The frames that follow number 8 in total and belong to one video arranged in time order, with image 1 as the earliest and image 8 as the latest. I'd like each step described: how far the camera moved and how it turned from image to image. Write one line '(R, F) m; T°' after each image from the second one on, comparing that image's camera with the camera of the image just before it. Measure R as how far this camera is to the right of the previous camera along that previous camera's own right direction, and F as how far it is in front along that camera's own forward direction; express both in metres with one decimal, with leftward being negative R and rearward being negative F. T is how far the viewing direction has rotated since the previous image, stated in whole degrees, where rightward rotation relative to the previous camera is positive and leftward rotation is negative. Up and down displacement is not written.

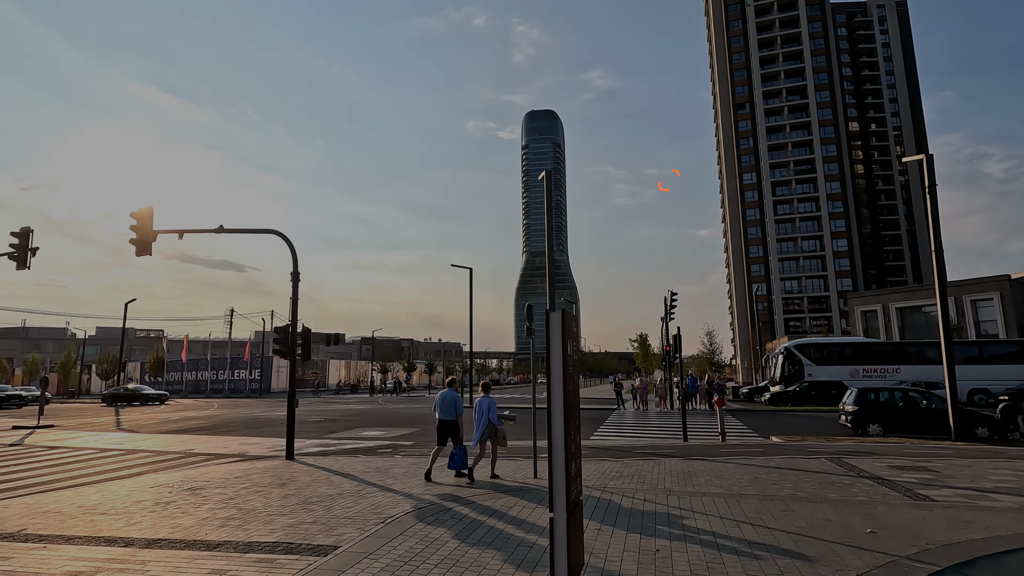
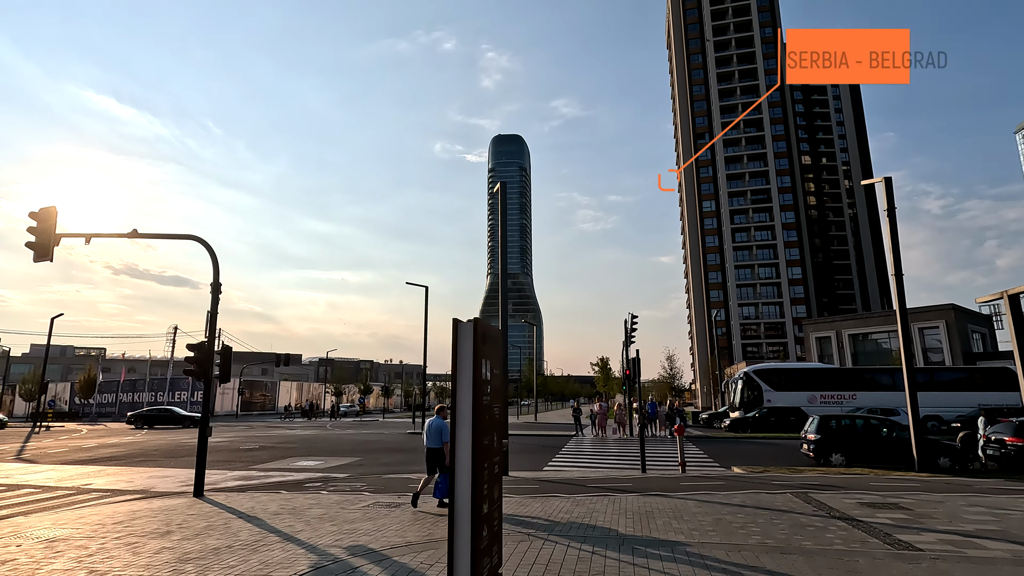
(+0.4, +1.0) m; +4°
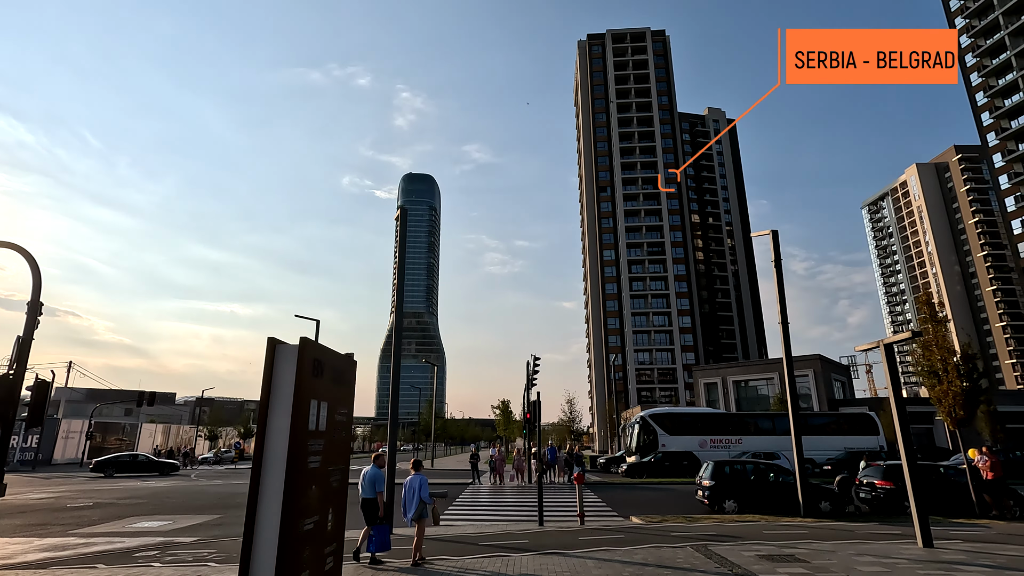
(+0.2, +0.8) m; +10°
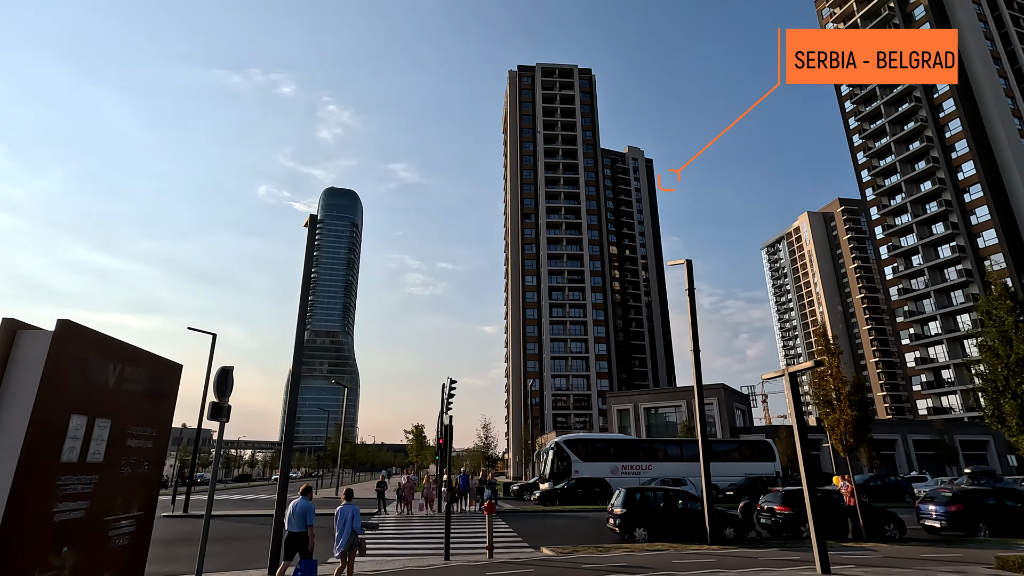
(+0.1, +0.5) m; +8°
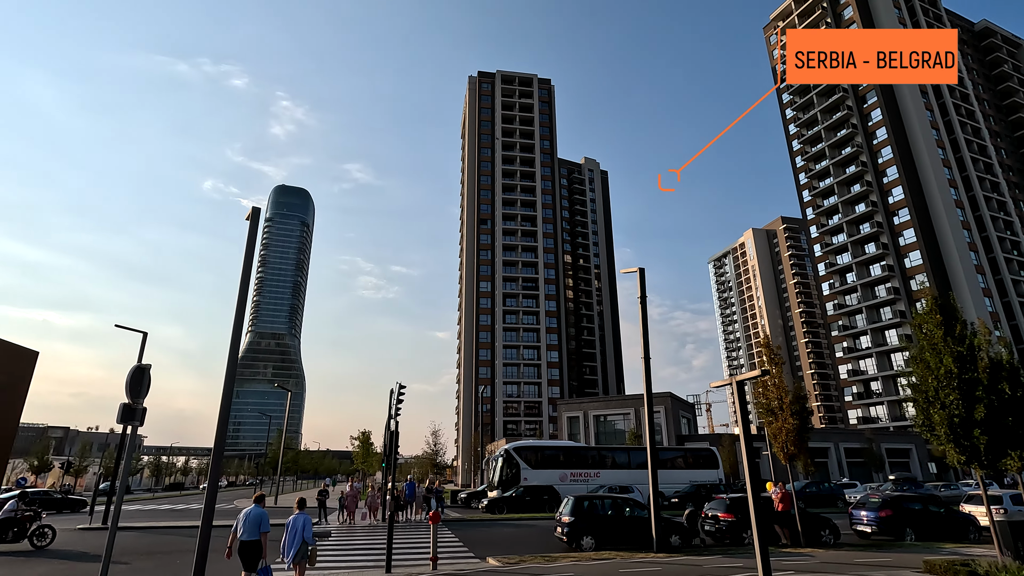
(0.0, +0.3) m; +5°
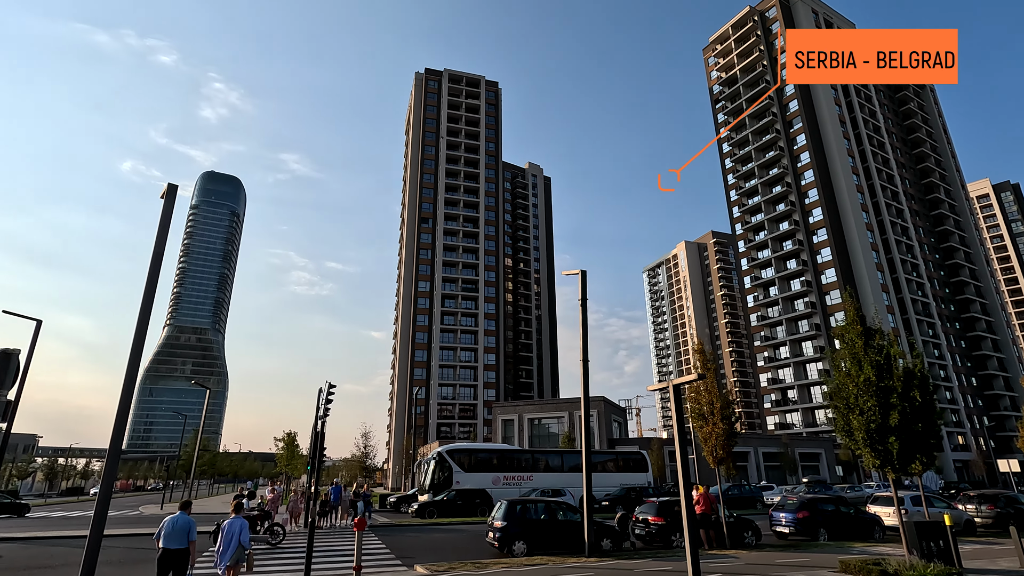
(0.0, +0.4) m; +6°
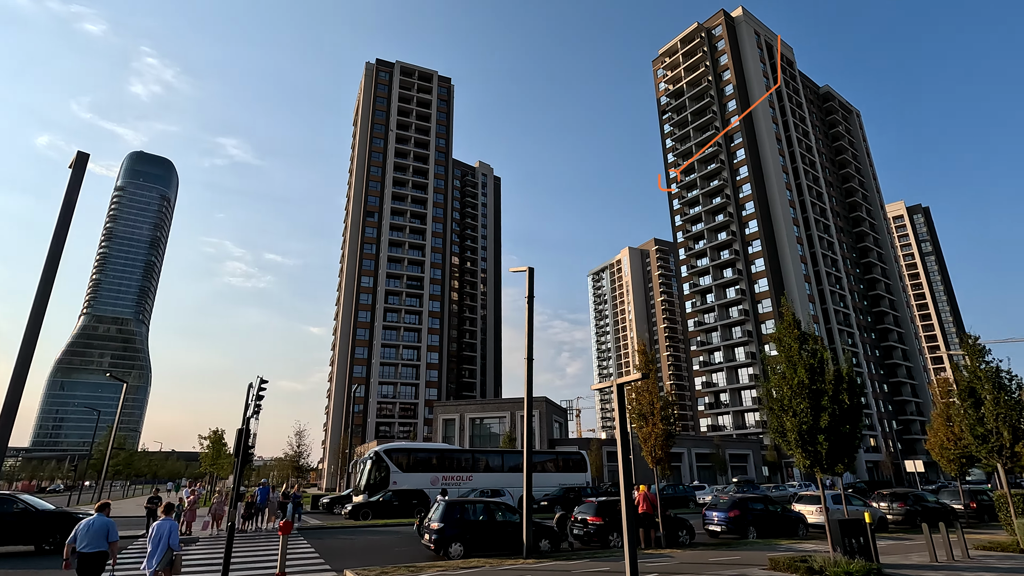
(0.0, +0.3) m; +6°
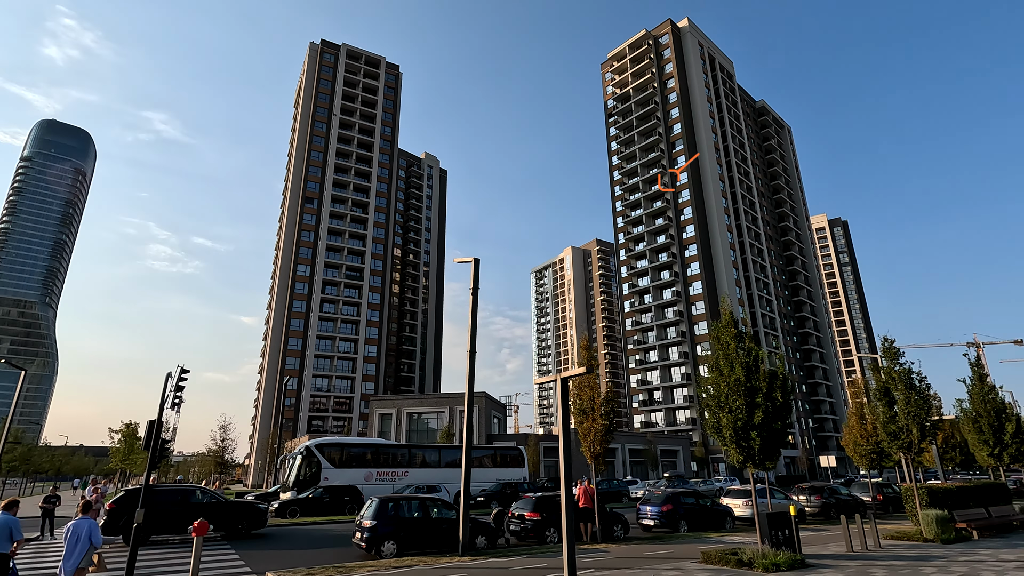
(0.0, +0.3) m; +6°
